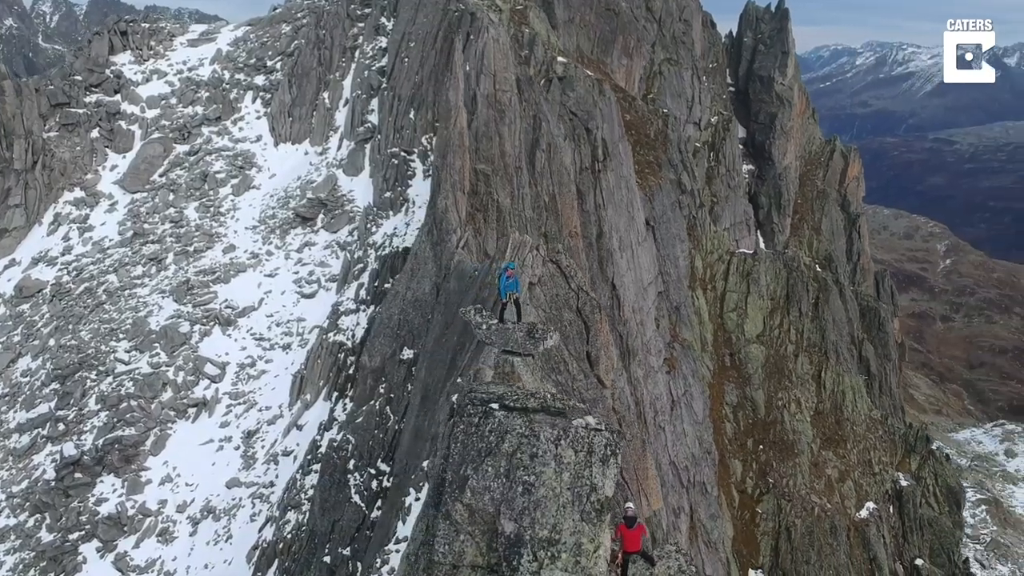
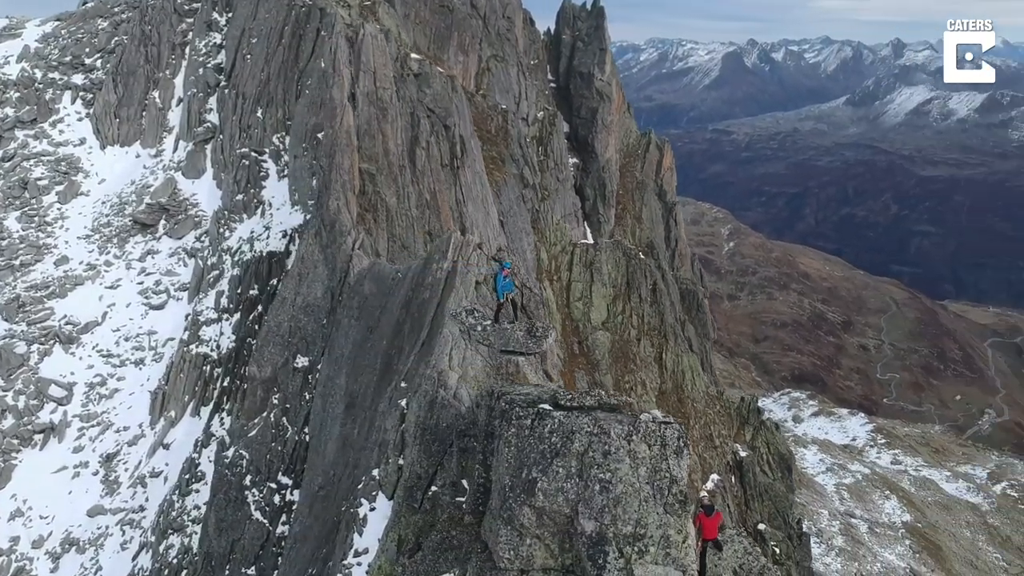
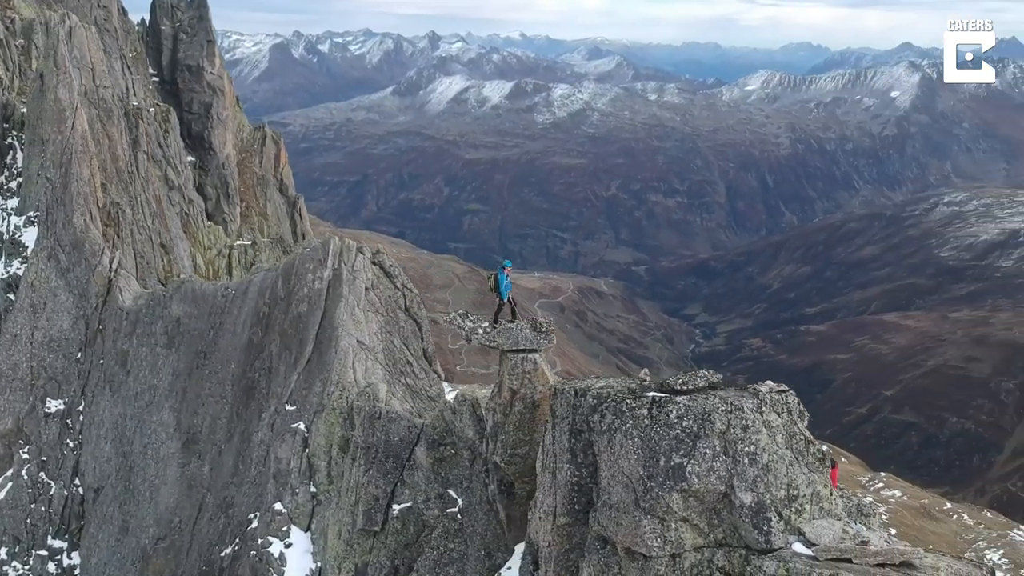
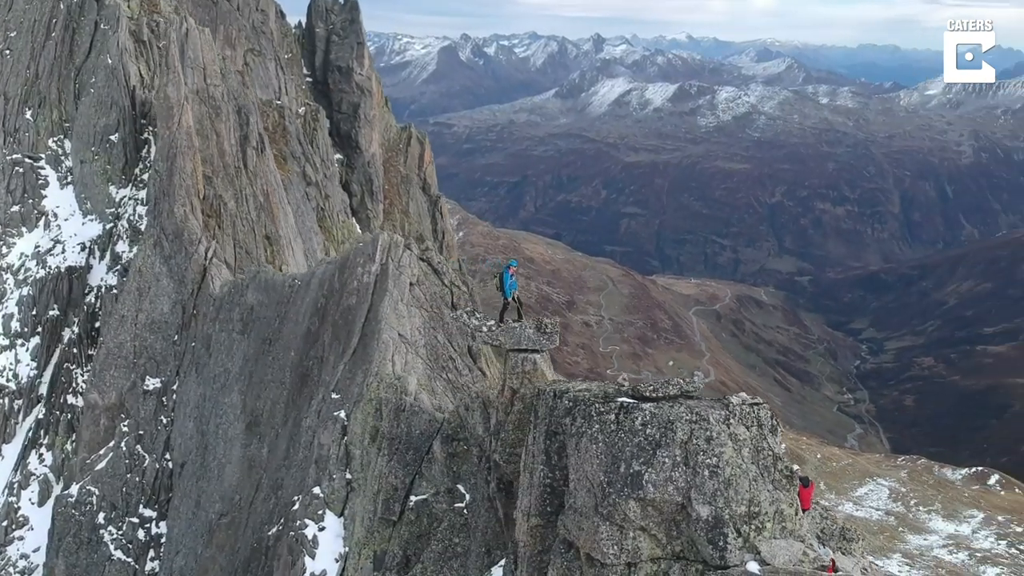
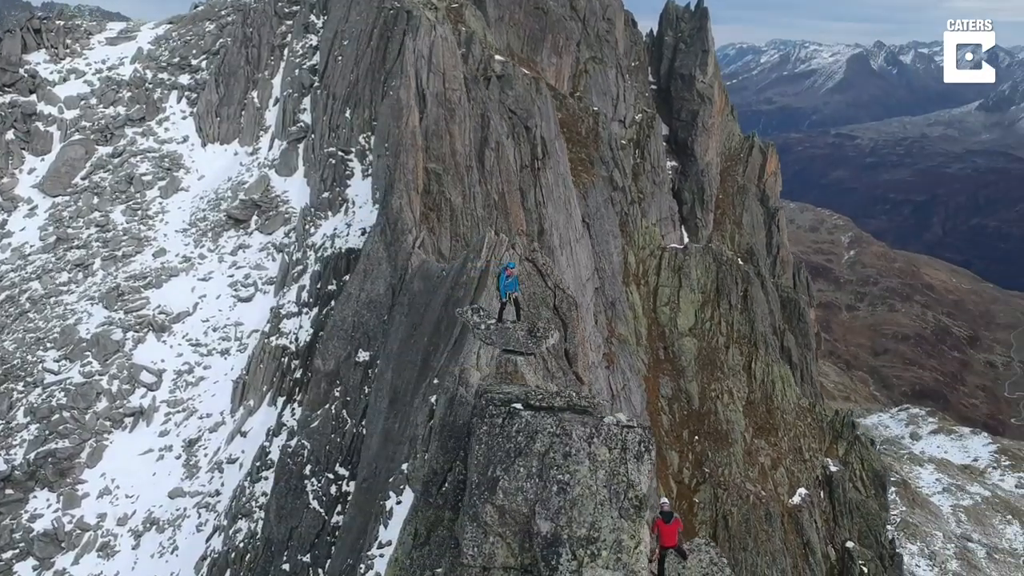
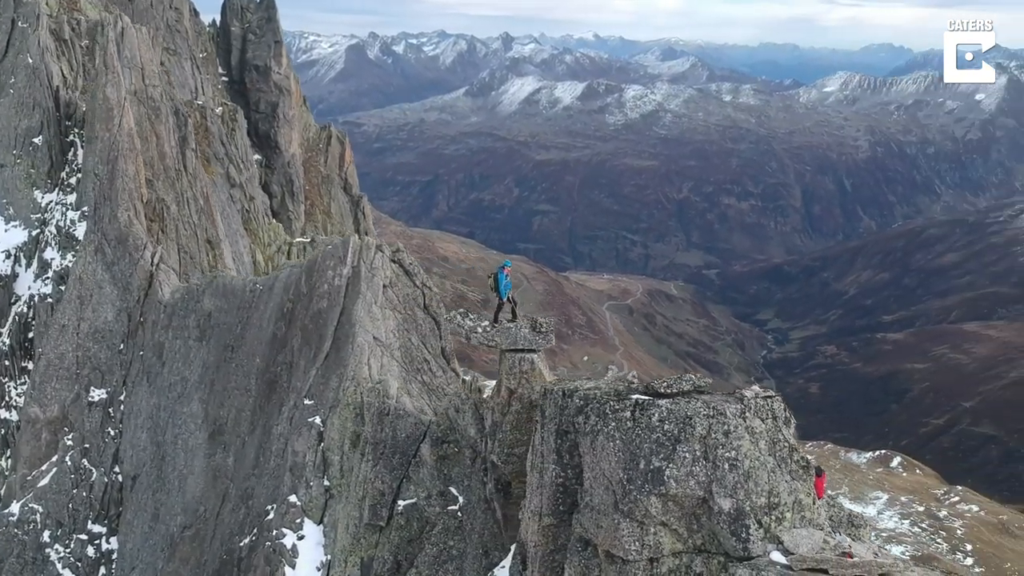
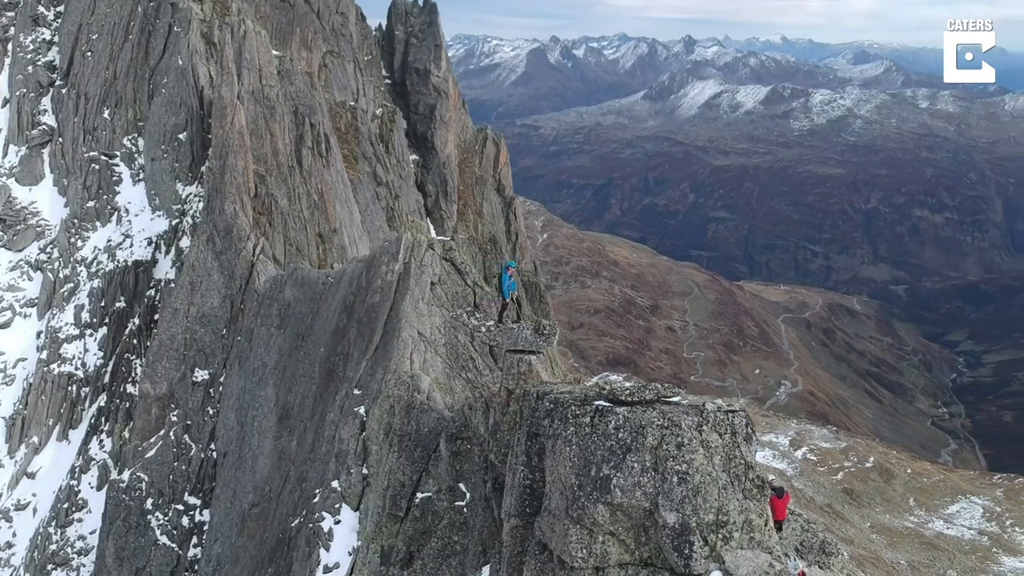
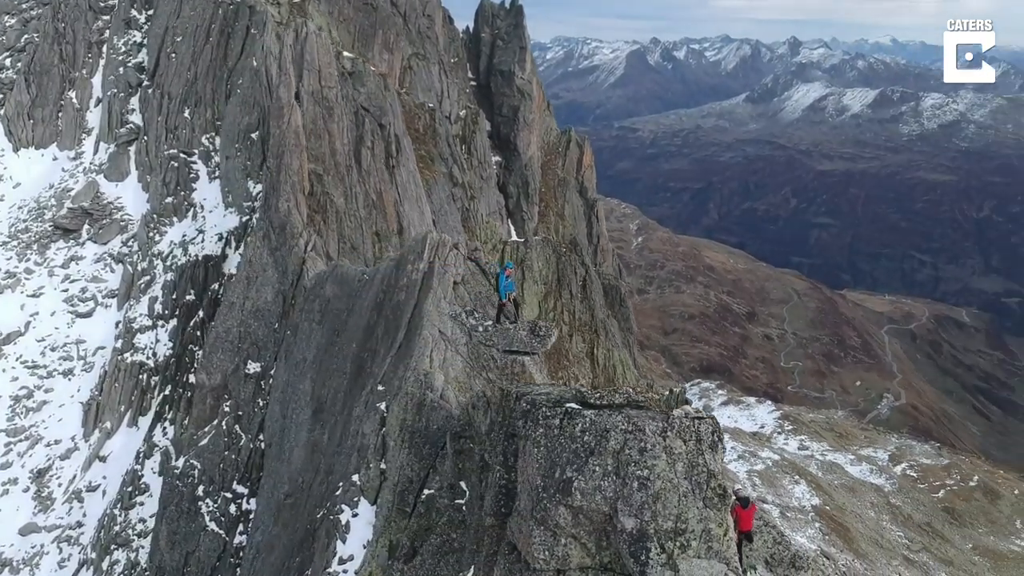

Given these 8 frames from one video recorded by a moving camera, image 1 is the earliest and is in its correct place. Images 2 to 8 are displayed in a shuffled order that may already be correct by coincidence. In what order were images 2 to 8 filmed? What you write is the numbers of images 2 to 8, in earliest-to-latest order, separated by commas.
5, 2, 8, 7, 4, 6, 3
